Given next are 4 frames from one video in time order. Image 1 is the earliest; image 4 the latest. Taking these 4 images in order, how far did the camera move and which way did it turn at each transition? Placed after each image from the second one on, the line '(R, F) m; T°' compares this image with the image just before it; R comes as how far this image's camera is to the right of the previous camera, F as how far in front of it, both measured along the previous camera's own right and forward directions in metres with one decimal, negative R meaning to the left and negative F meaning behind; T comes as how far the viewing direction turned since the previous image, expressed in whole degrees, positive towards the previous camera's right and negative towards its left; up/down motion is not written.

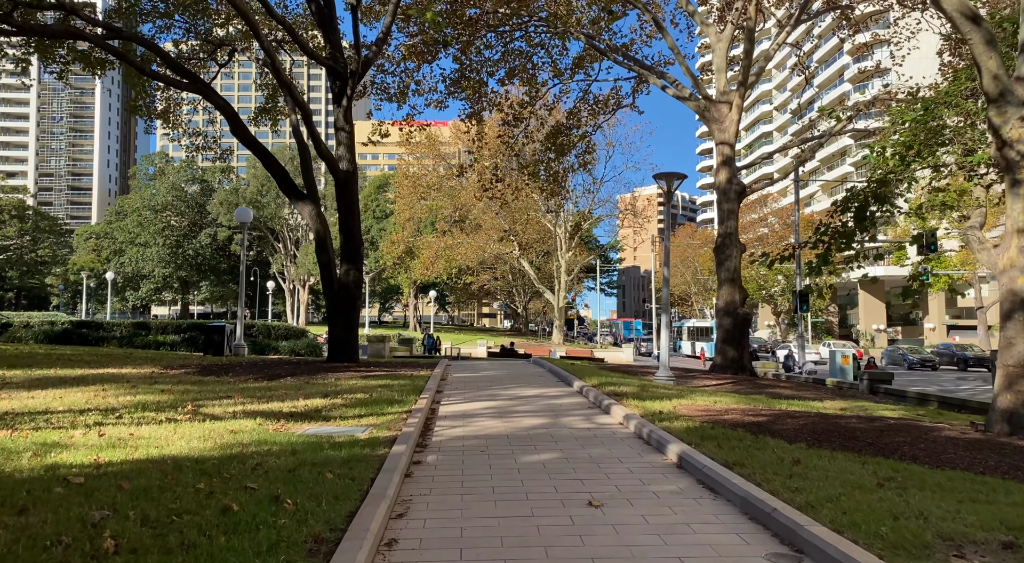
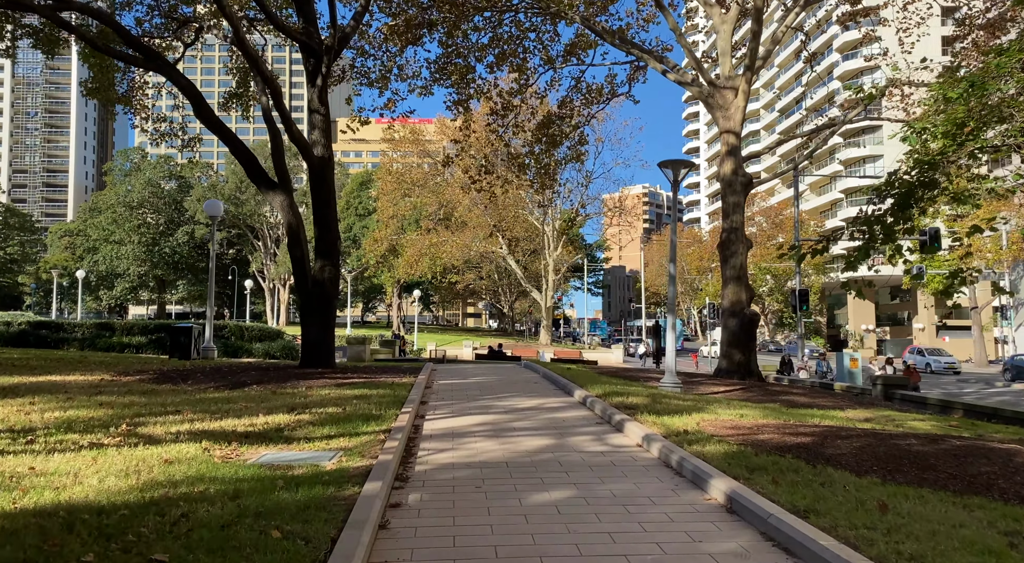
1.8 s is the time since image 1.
(-0.1, +1.3) m; +1°
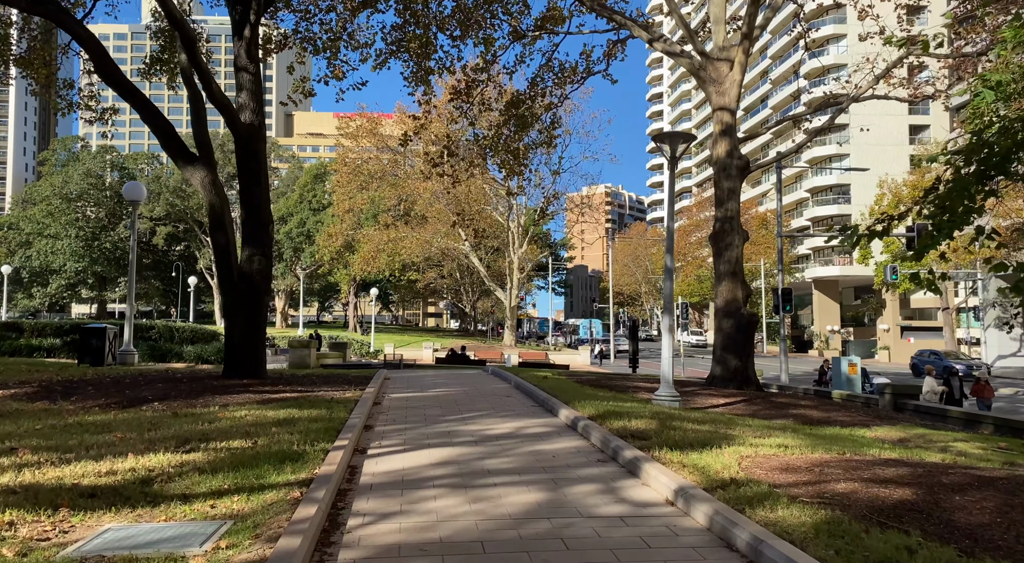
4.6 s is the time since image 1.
(-0.1, +2.2) m; +3°
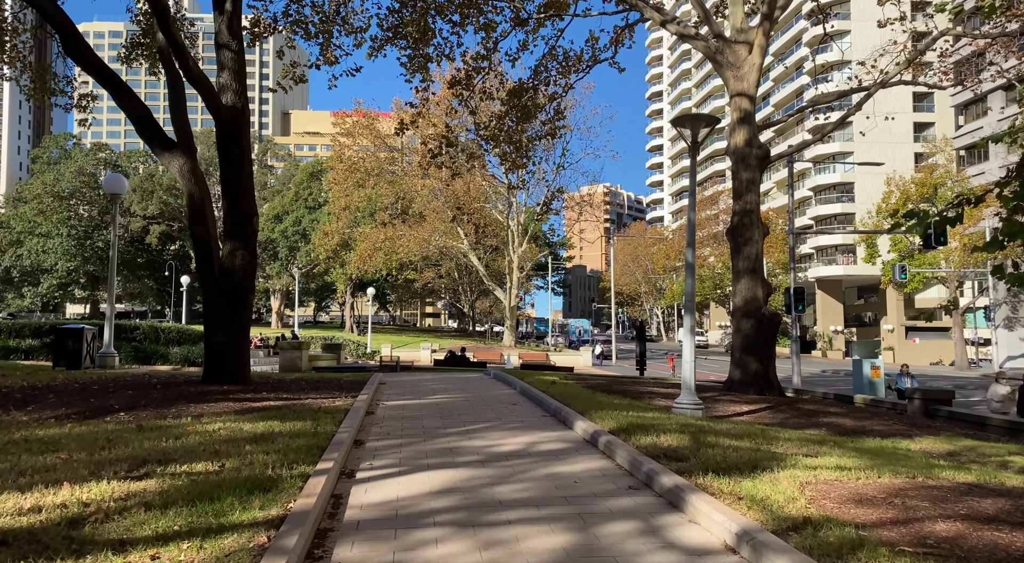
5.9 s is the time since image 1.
(-0.1, +1.0) m; 0°
